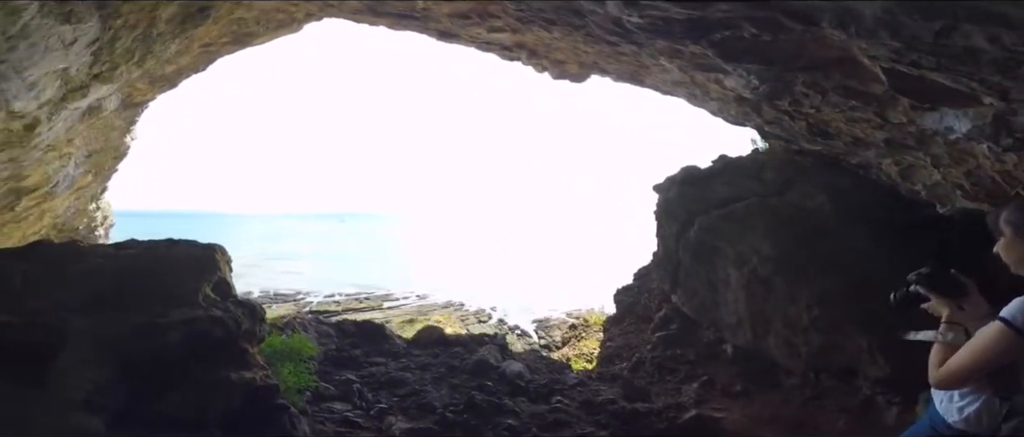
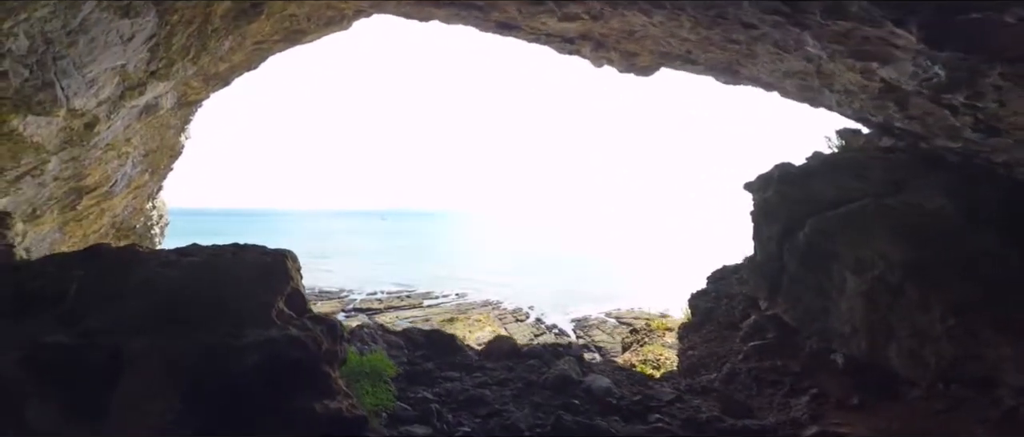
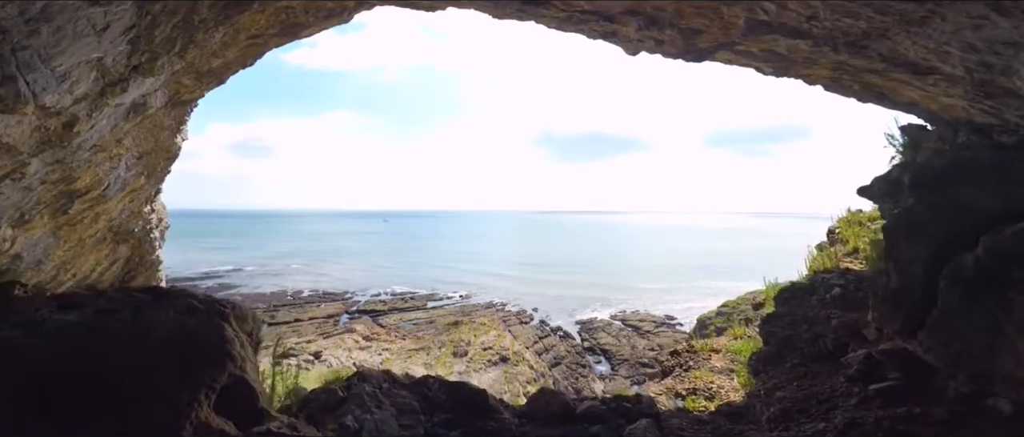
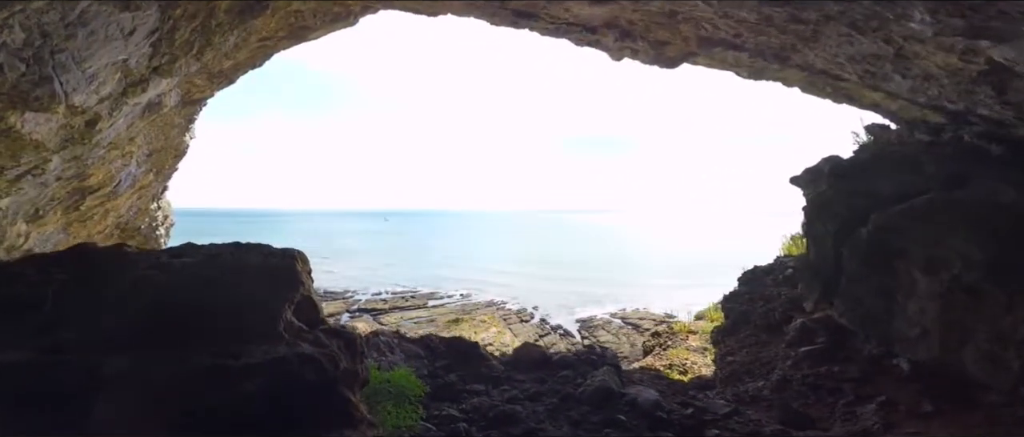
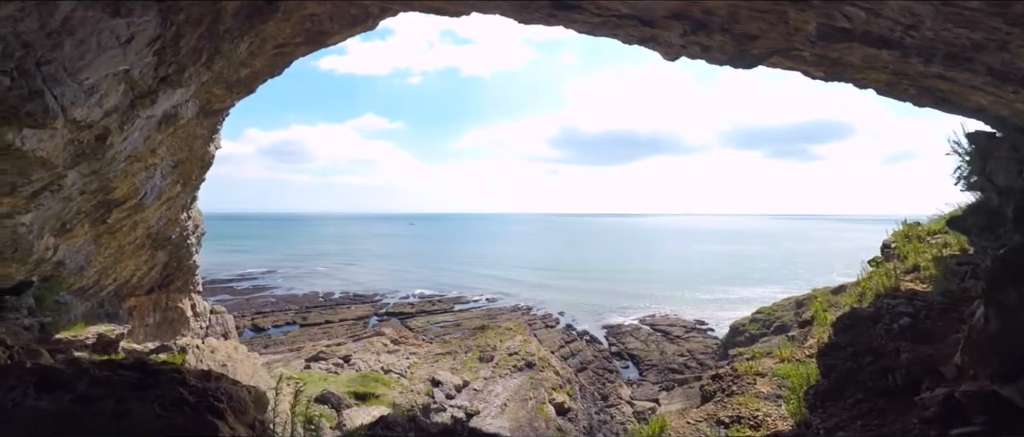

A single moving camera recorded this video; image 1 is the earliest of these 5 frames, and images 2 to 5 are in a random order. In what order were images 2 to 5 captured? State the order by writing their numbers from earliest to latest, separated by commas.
2, 4, 3, 5
